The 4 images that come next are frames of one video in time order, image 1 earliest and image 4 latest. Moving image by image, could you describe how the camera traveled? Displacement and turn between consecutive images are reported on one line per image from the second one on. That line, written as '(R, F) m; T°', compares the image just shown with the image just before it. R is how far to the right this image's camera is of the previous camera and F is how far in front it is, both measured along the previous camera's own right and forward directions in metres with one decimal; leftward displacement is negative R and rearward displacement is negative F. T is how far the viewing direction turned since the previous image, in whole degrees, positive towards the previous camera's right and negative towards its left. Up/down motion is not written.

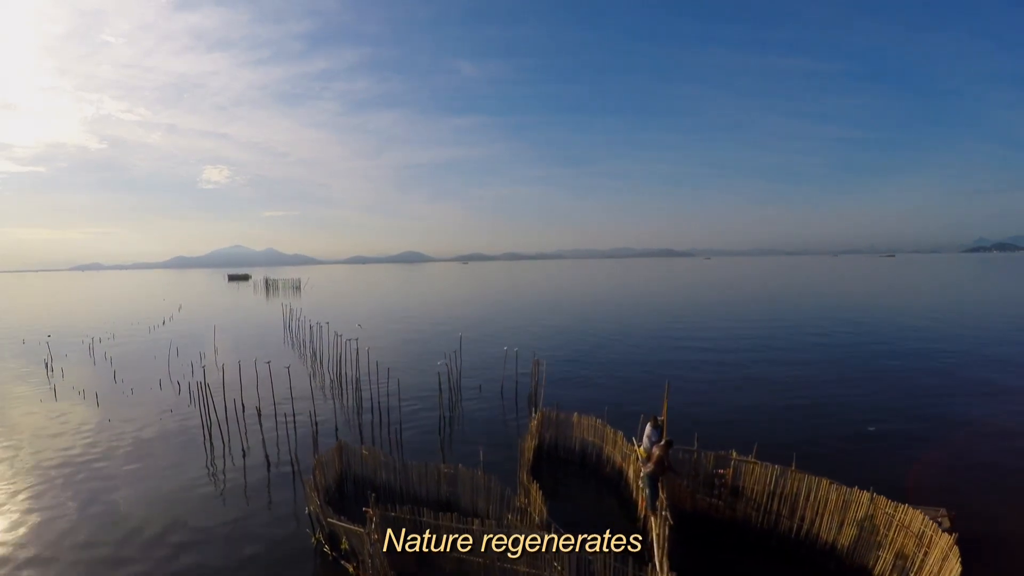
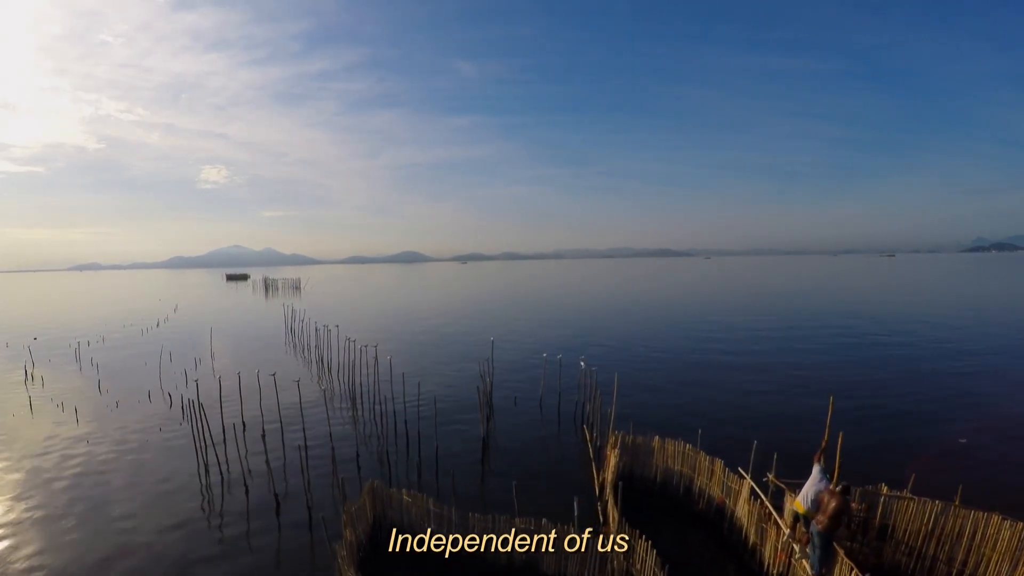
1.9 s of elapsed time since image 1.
(-1.2, +2.1) m; 0°
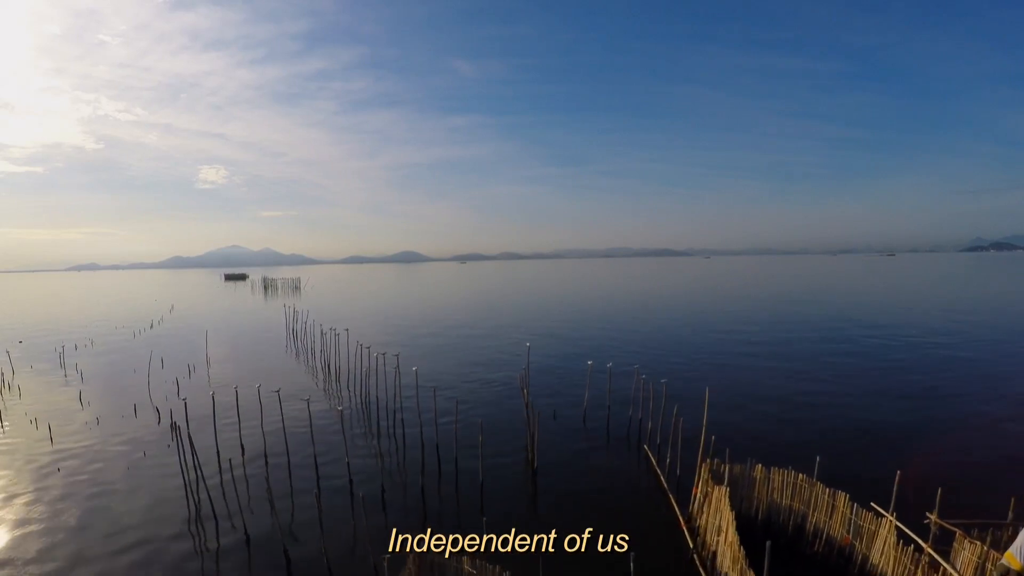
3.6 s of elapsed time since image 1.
(-1.0, +1.8) m; 0°
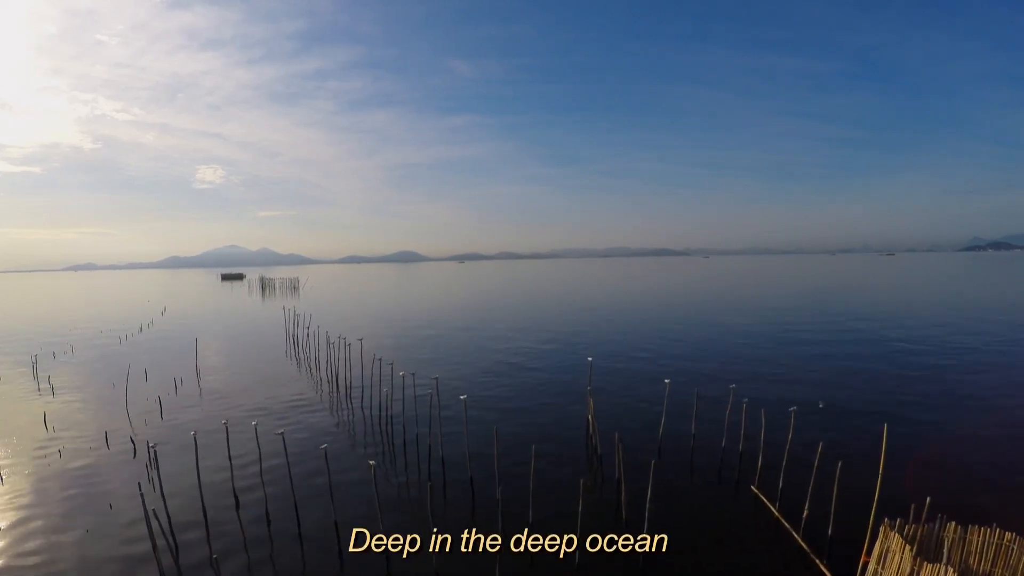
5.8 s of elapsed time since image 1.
(-1.1, +2.3) m; 0°
